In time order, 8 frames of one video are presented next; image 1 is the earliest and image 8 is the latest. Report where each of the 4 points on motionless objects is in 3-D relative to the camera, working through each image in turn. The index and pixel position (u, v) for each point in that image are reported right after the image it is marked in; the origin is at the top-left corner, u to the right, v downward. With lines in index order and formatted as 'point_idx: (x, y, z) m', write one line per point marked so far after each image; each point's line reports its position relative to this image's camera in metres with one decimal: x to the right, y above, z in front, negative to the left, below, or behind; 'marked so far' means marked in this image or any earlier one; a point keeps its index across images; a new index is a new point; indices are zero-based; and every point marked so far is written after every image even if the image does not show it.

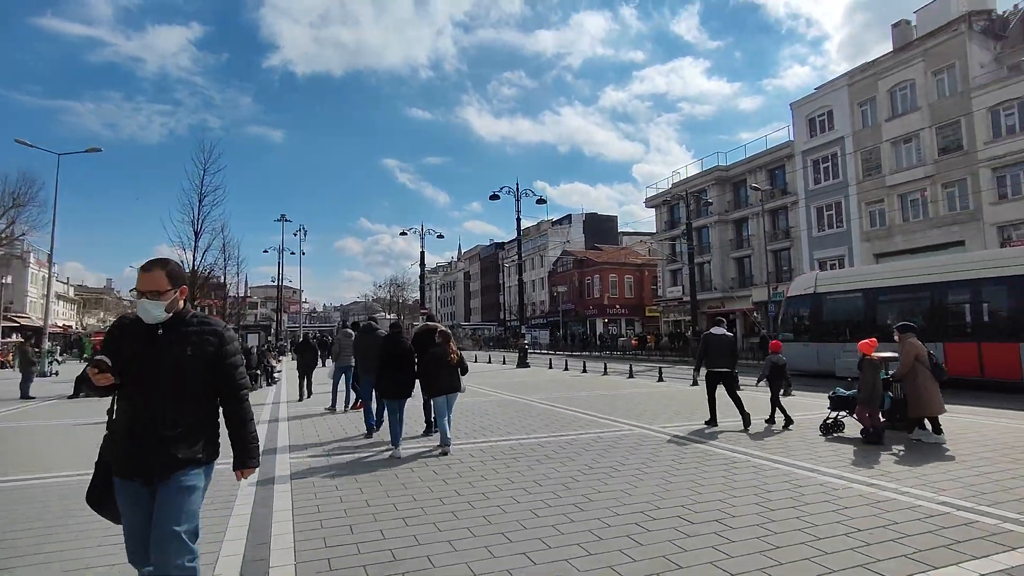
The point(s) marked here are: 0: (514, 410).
0: (-0.2, -2.6, +12.4) m
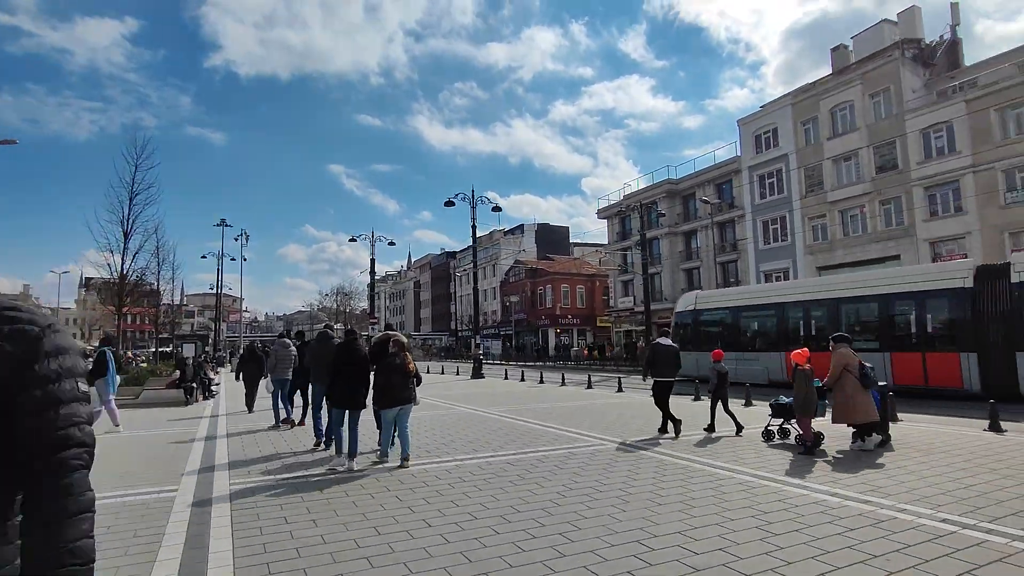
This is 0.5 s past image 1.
0: (-1.0, -2.7, +11.7) m
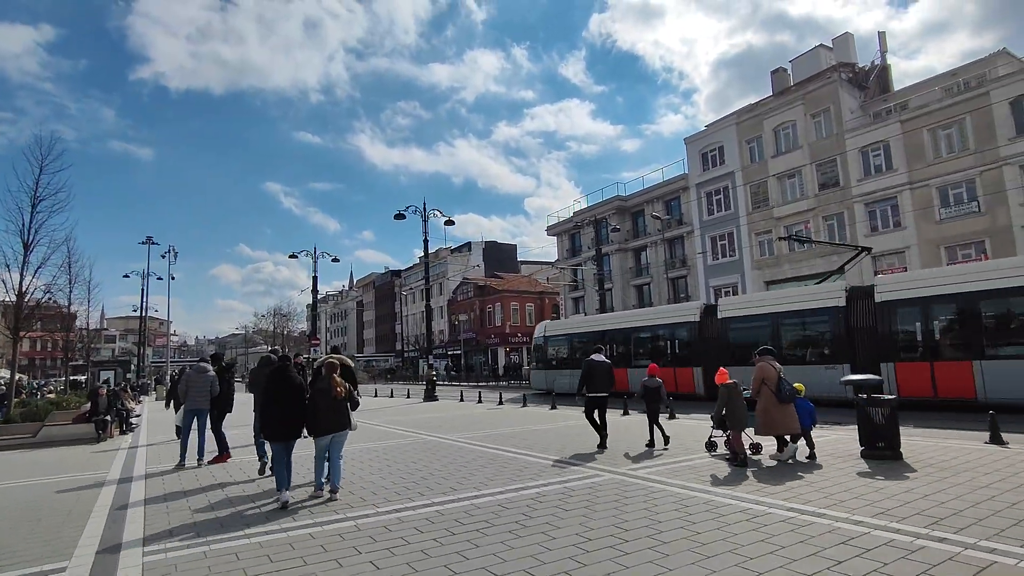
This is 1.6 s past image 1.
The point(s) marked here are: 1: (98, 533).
0: (-1.5, -3.0, +10.4) m
1: (-4.8, -2.9, +6.6) m
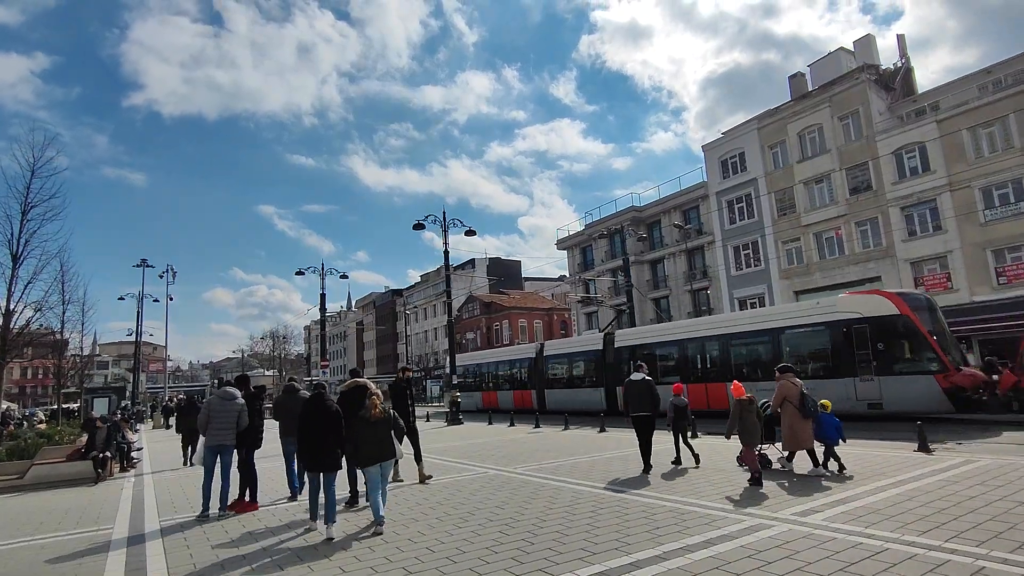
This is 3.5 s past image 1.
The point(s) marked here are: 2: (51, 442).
0: (-0.2, -3.0, +8.6) m
1: (-3.4, -2.9, +4.8) m
2: (-11.9, -4.0, +14.8) m
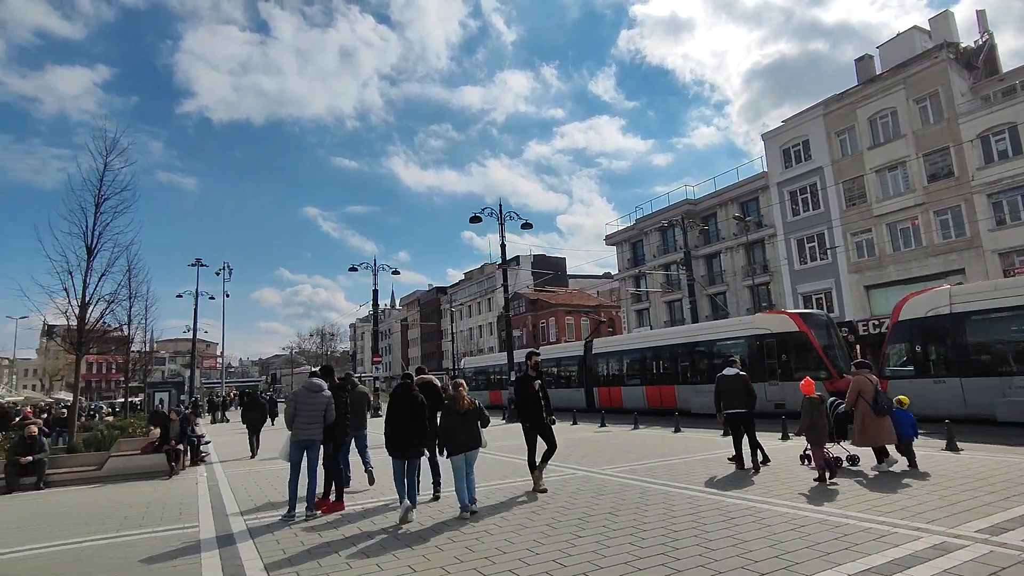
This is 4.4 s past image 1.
0: (+1.2, -2.8, +7.9) m
1: (-2.3, -2.7, +4.3) m
2: (-10.1, -3.8, +14.9) m
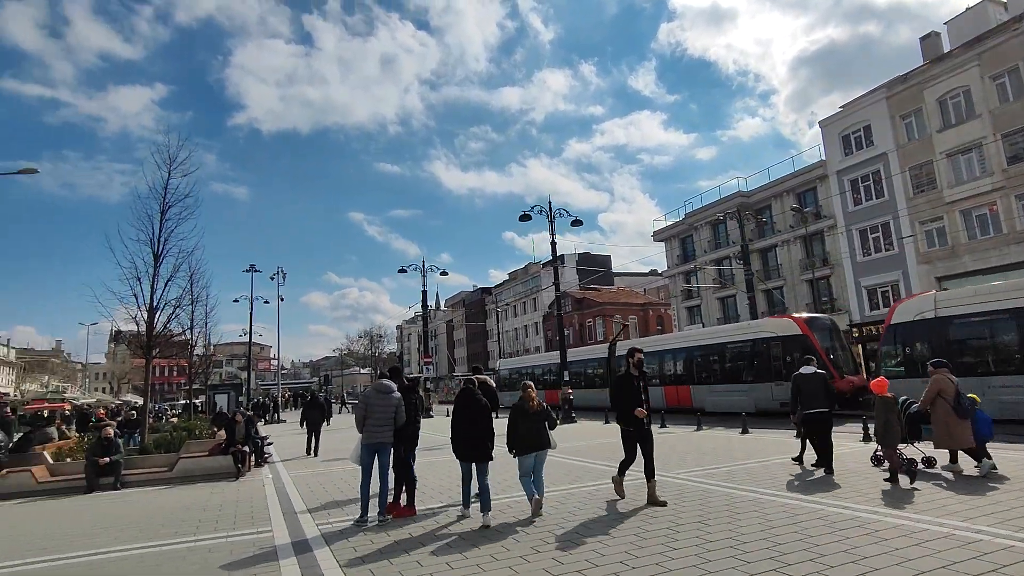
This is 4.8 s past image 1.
0: (+2.2, -2.7, +7.4) m
1: (-1.6, -2.7, +4.1) m
2: (-8.6, -3.9, +15.3) m
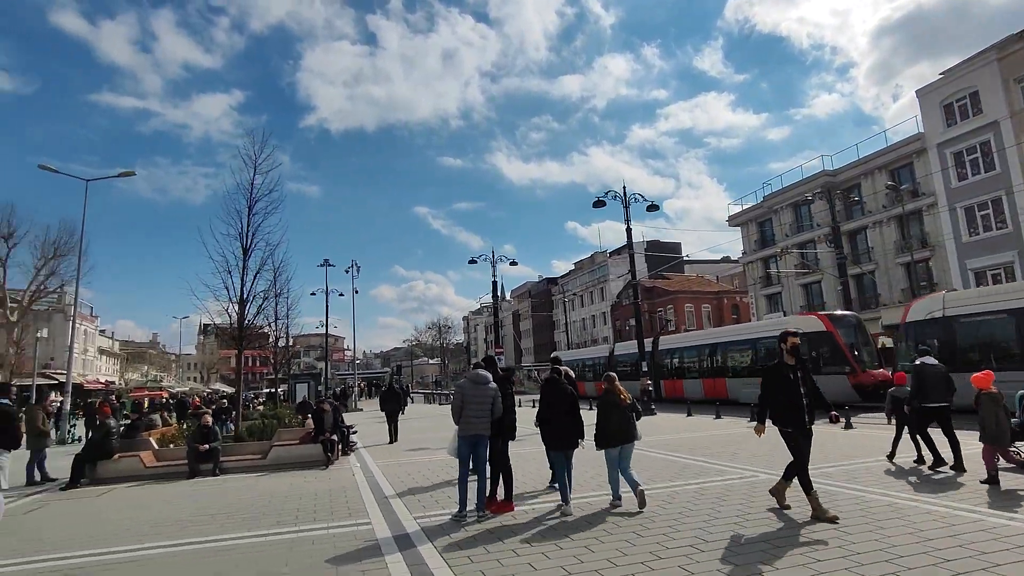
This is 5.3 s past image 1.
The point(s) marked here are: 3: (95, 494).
0: (+3.4, -2.5, +6.8) m
1: (-0.7, -2.6, +3.9) m
2: (-6.4, -3.7, +15.8) m
3: (-7.4, -3.7, +10.2) m
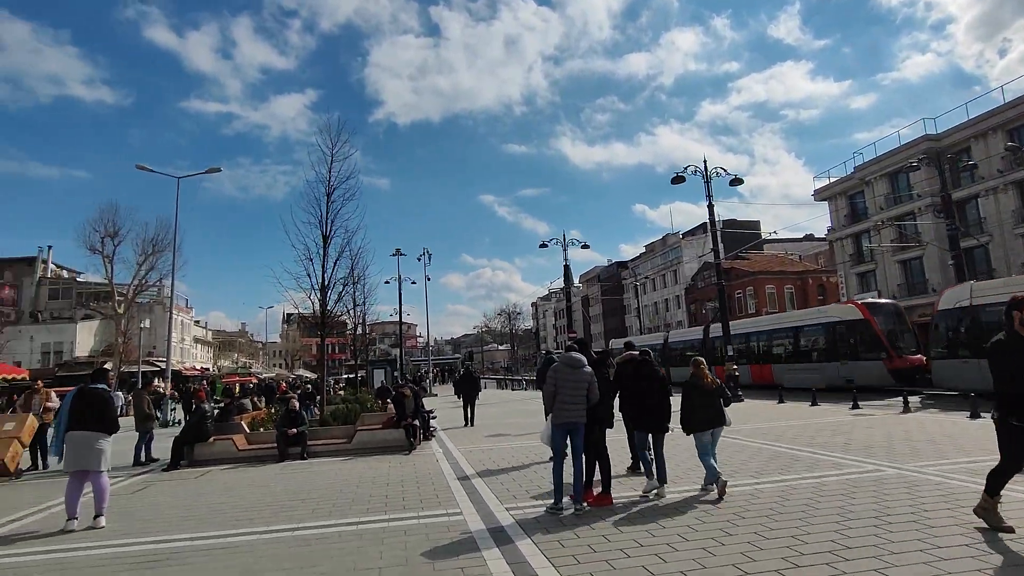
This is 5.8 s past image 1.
0: (+4.5, -2.2, +5.8) m
1: (+0.1, -2.4, +3.5) m
2: (-4.2, -3.4, +16.0) m
3: (-5.9, -3.5, +10.6) m
